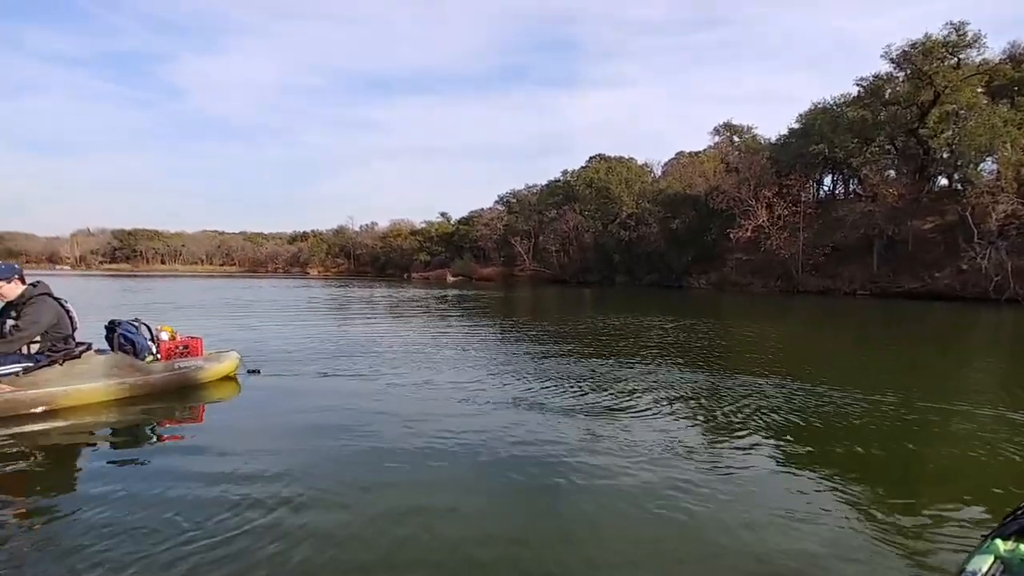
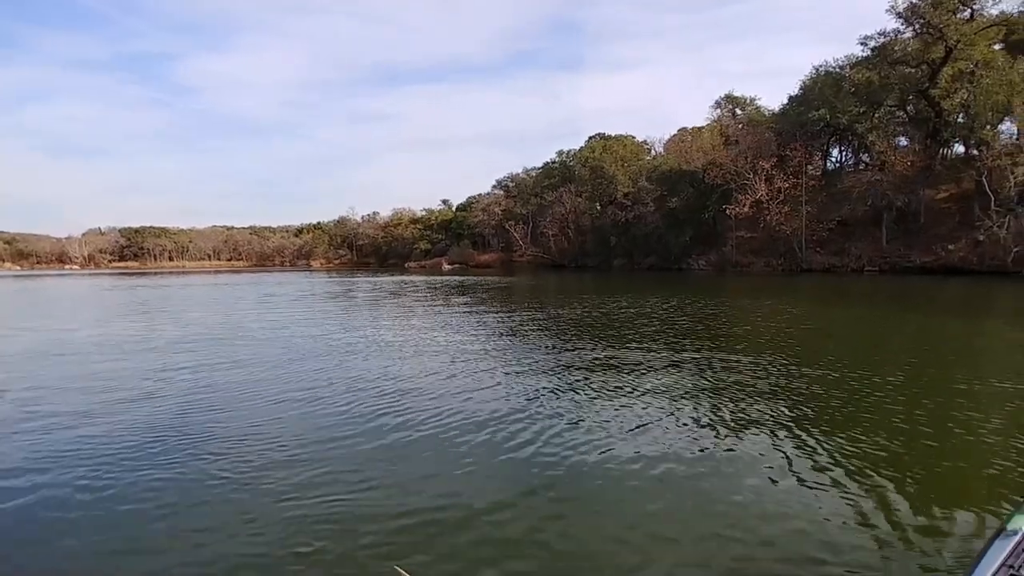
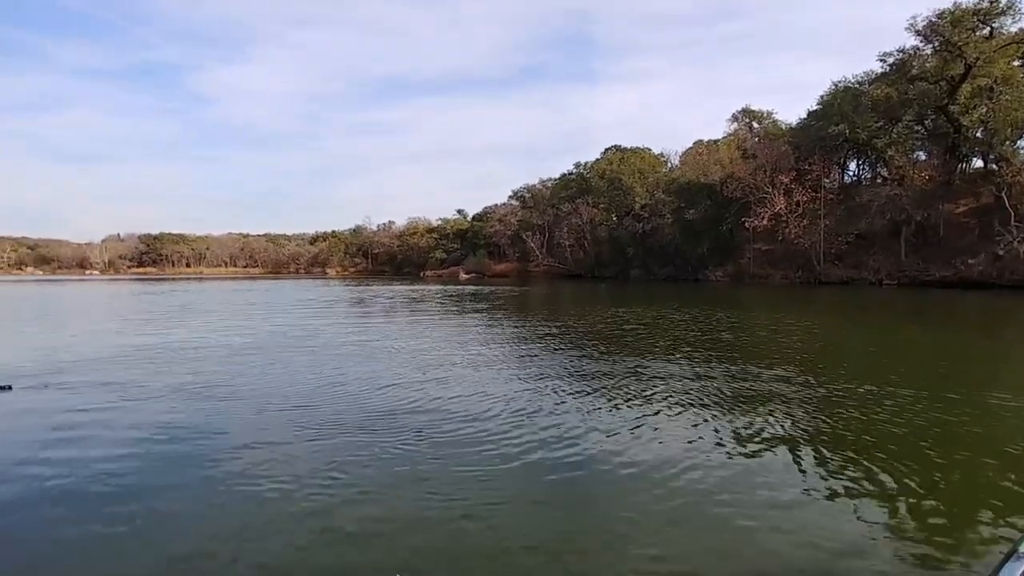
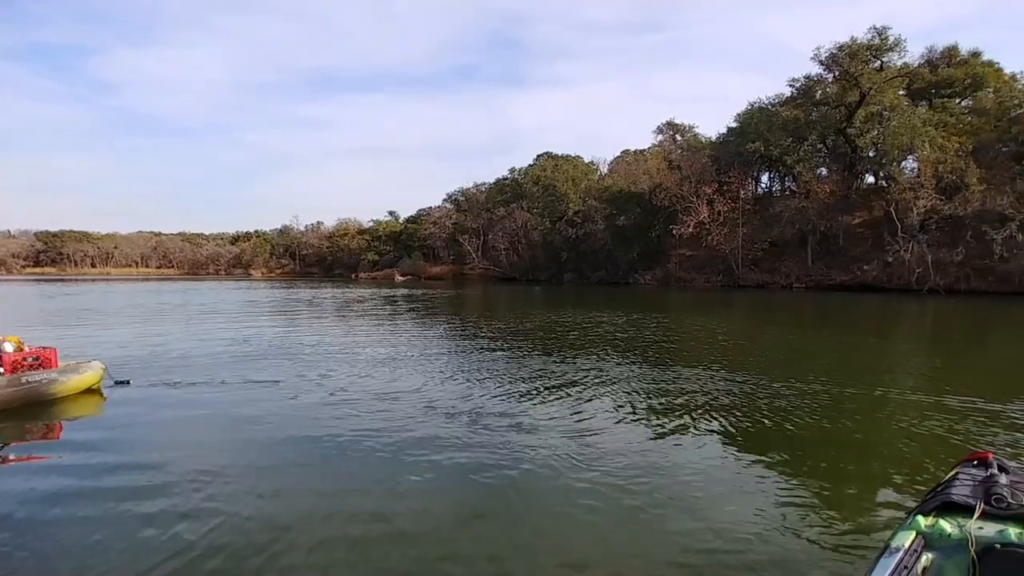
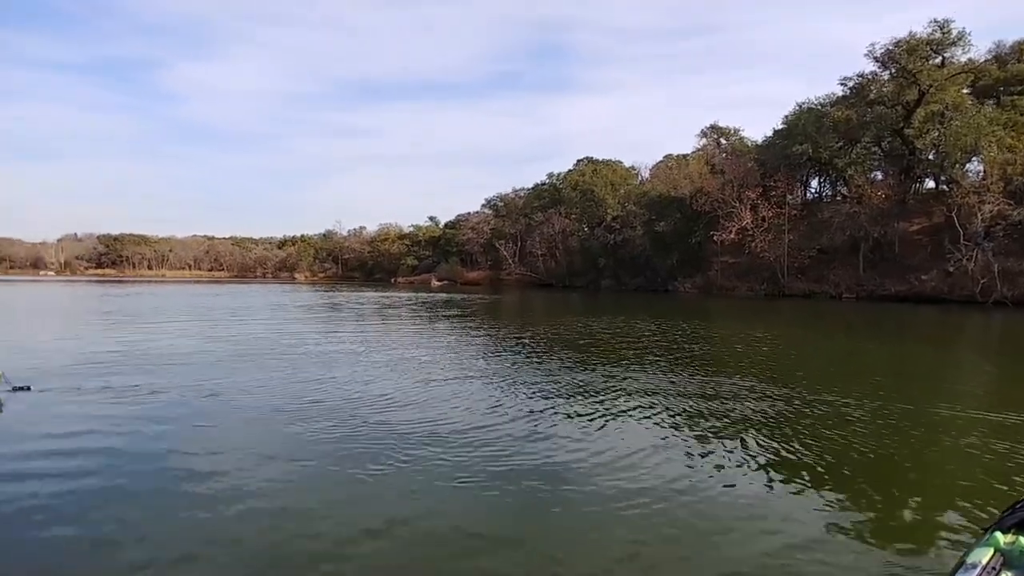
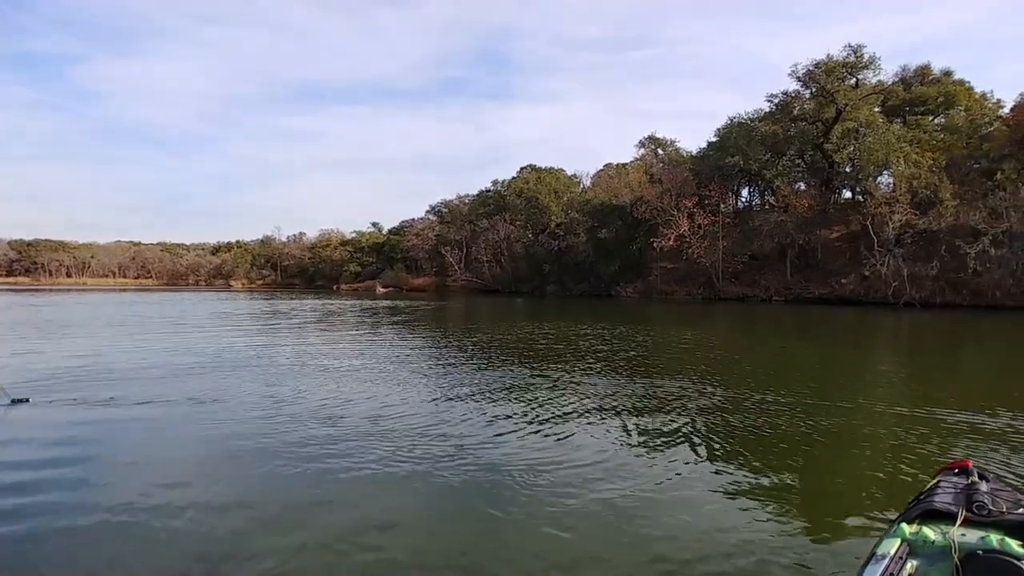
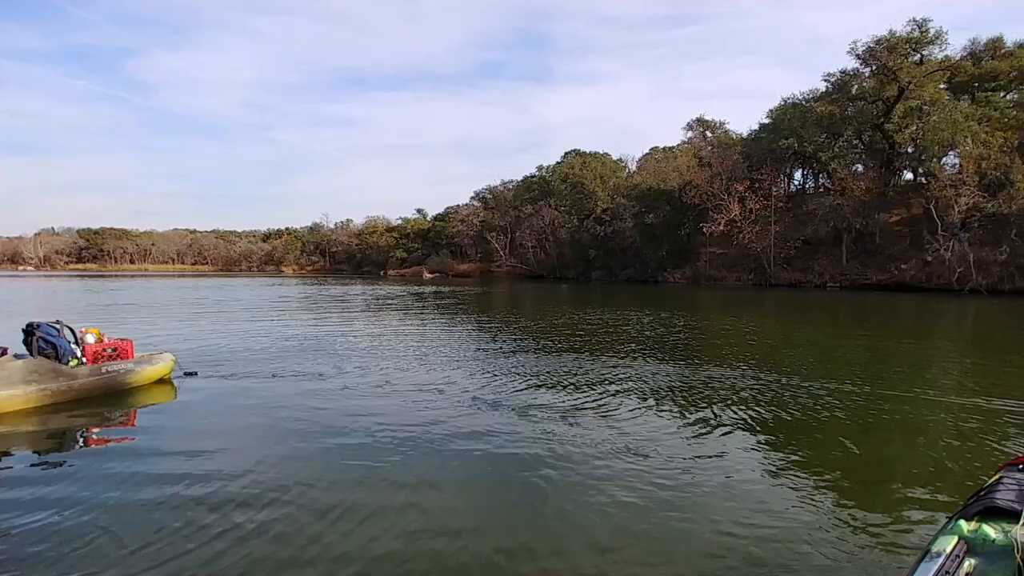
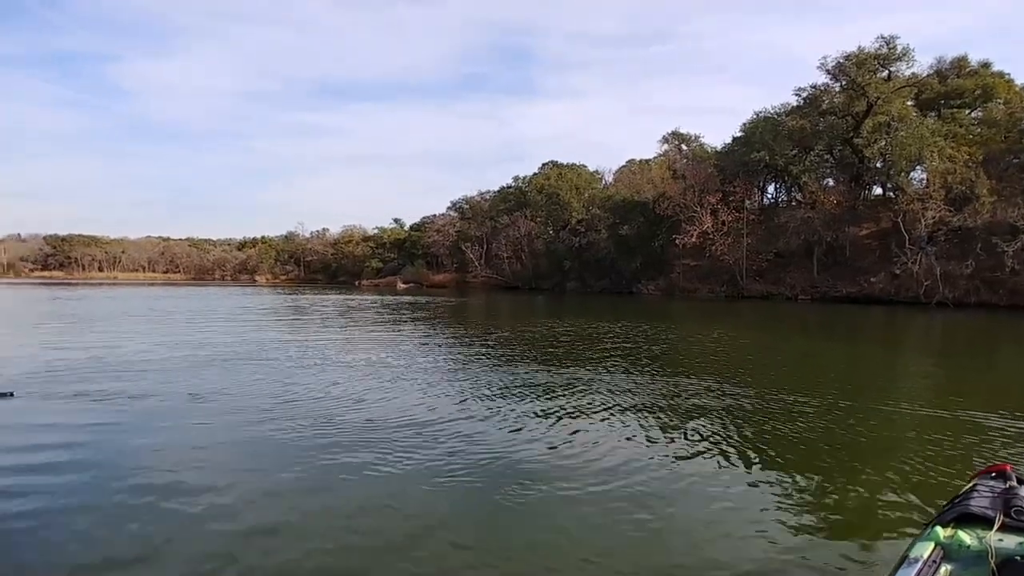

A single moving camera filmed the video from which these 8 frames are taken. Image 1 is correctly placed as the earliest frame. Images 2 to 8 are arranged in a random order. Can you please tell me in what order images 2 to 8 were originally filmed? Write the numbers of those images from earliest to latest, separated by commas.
7, 4, 6, 8, 5, 3, 2
